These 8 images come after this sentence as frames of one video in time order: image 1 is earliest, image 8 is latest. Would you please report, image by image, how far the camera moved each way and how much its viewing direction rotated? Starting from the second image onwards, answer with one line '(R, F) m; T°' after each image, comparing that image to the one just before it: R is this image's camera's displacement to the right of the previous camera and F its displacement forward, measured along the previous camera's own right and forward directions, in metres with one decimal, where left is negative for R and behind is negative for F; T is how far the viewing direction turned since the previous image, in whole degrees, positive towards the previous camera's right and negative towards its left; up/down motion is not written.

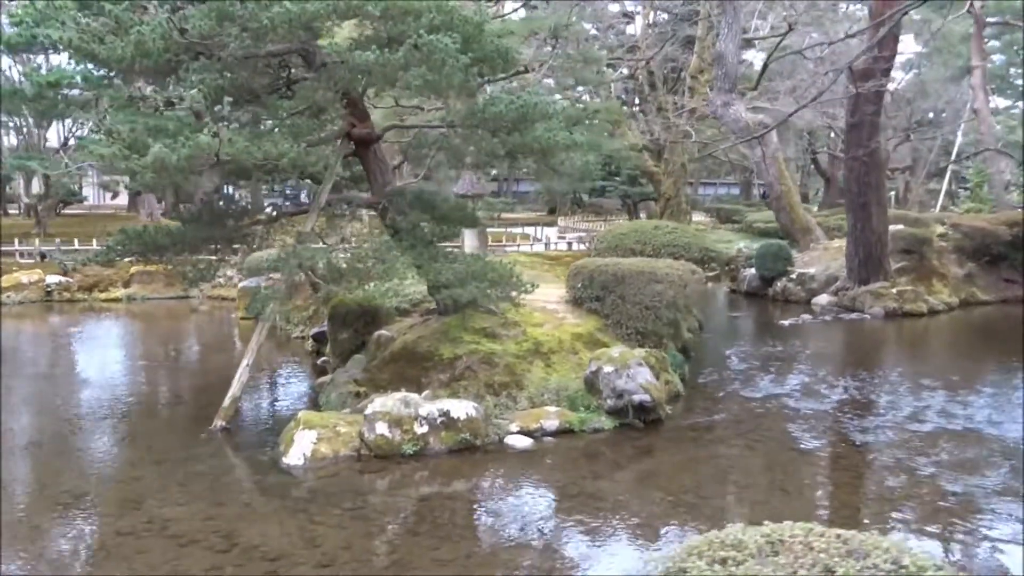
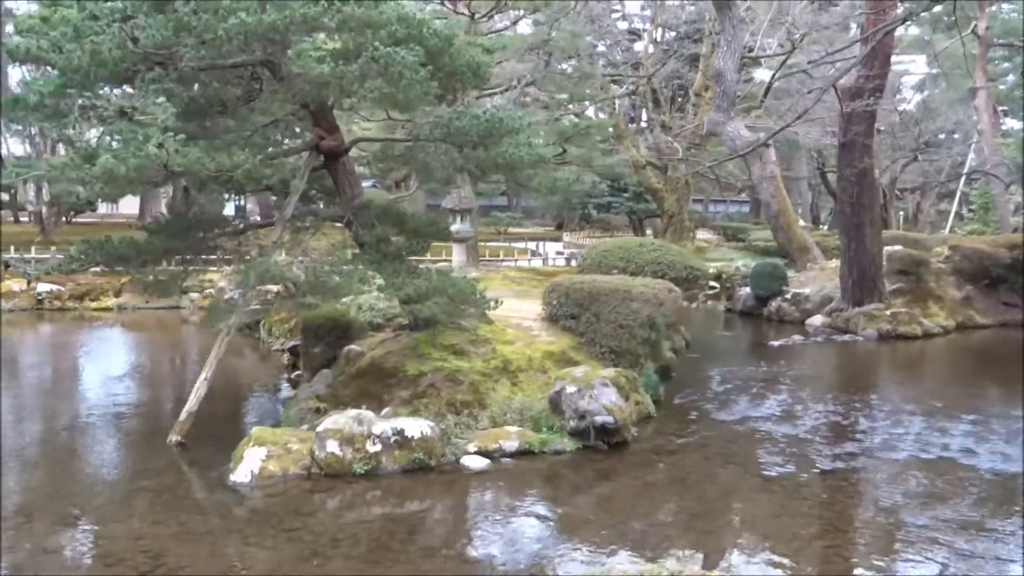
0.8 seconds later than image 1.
(+0.3, +0.1) m; -1°
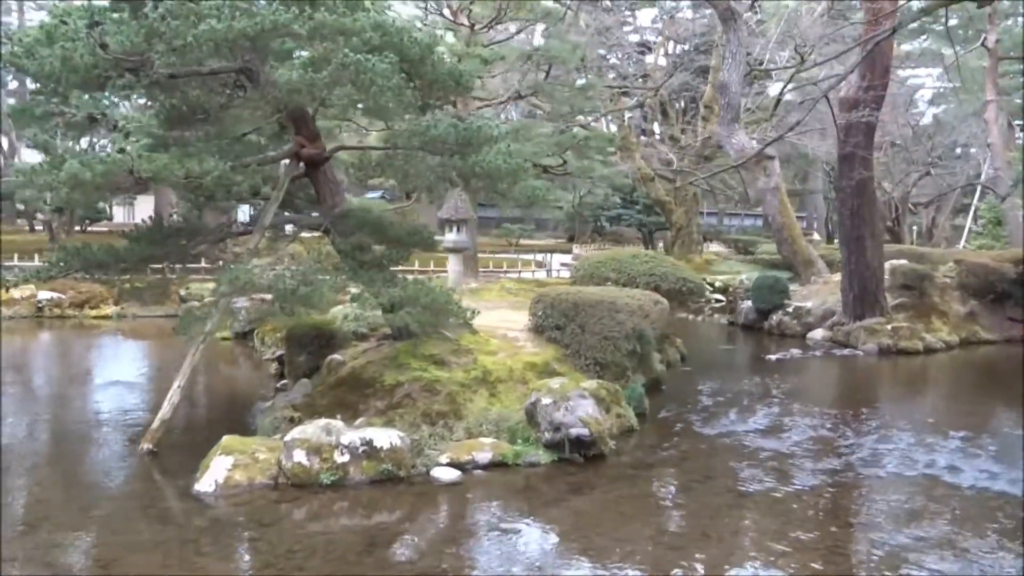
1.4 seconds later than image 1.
(+0.3, +0.1) m; -1°
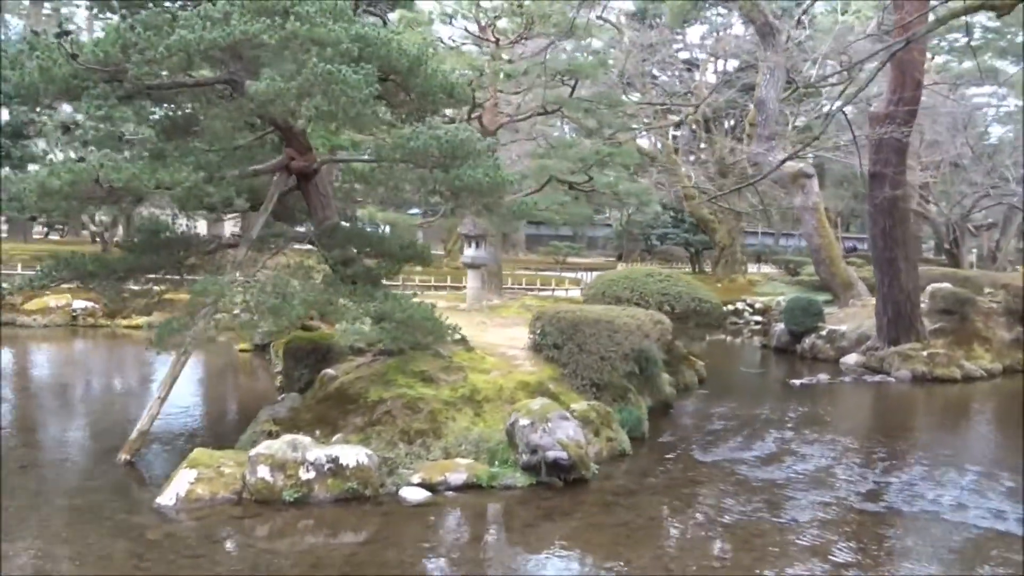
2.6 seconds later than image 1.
(+0.5, +0.2) m; -4°
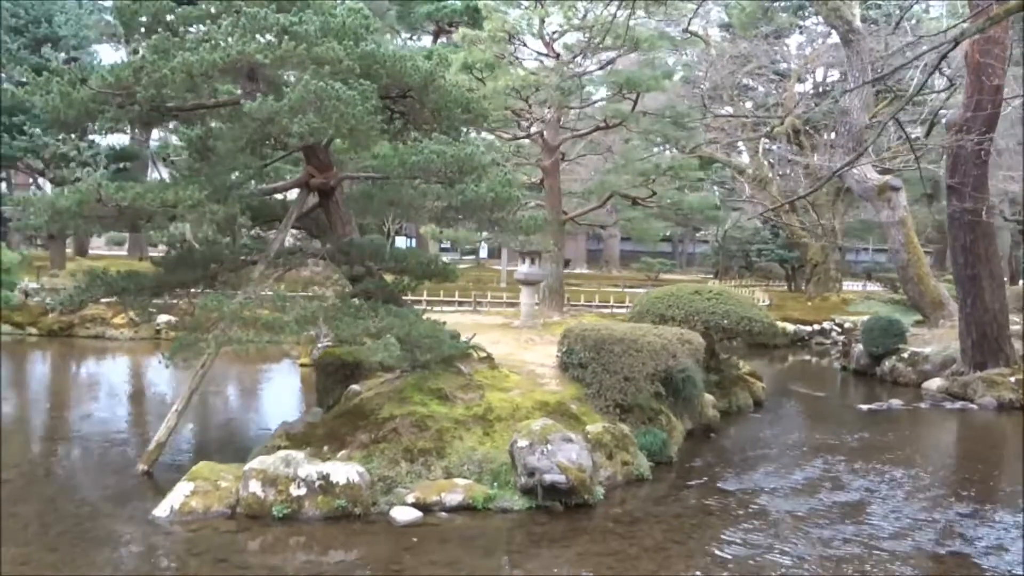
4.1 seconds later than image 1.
(+0.6, +0.2) m; -7°
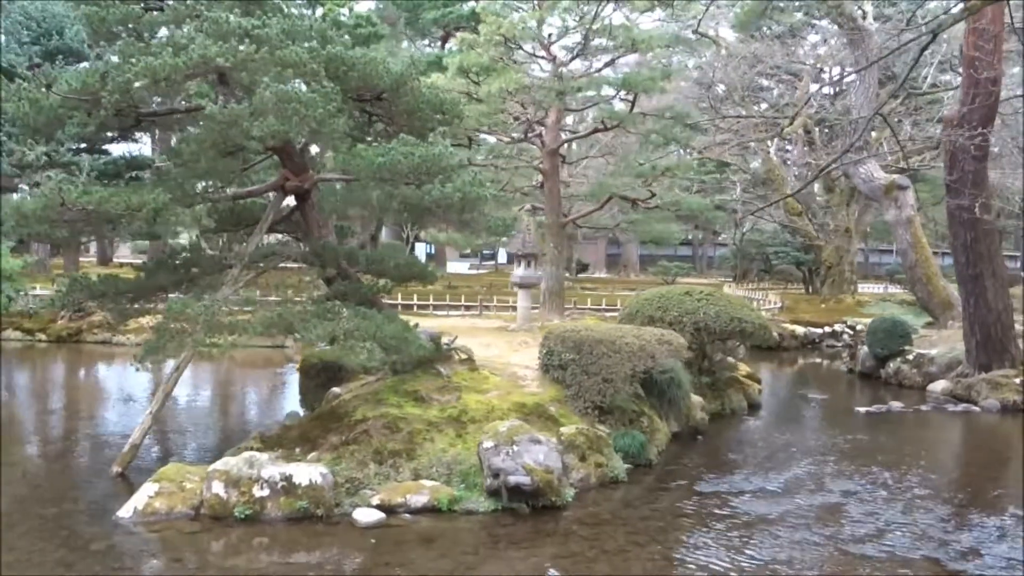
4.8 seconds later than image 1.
(+0.4, 0.0) m; -1°
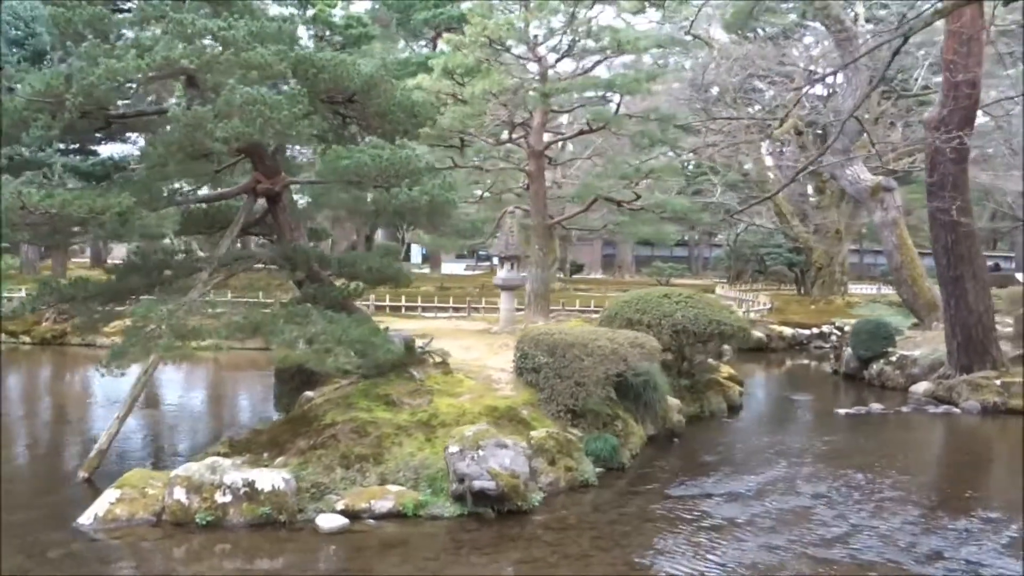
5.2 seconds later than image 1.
(+0.2, 0.0) m; 0°
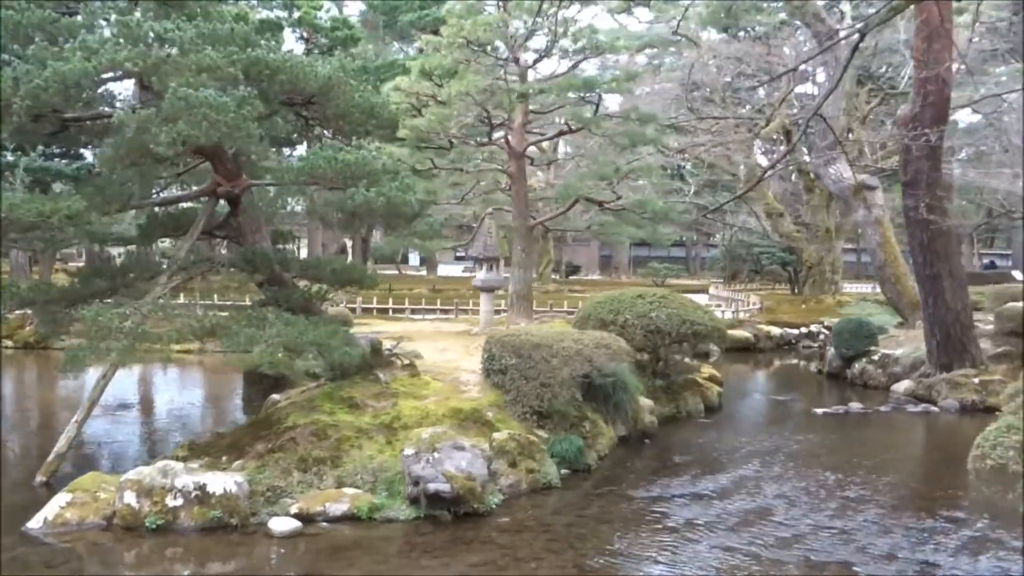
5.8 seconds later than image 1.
(+0.3, 0.0) m; 0°
